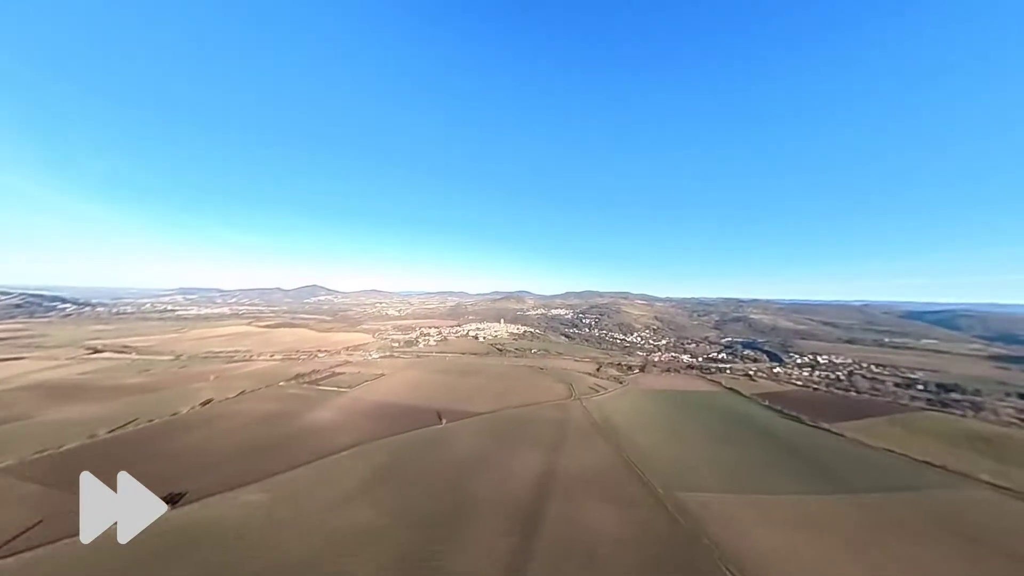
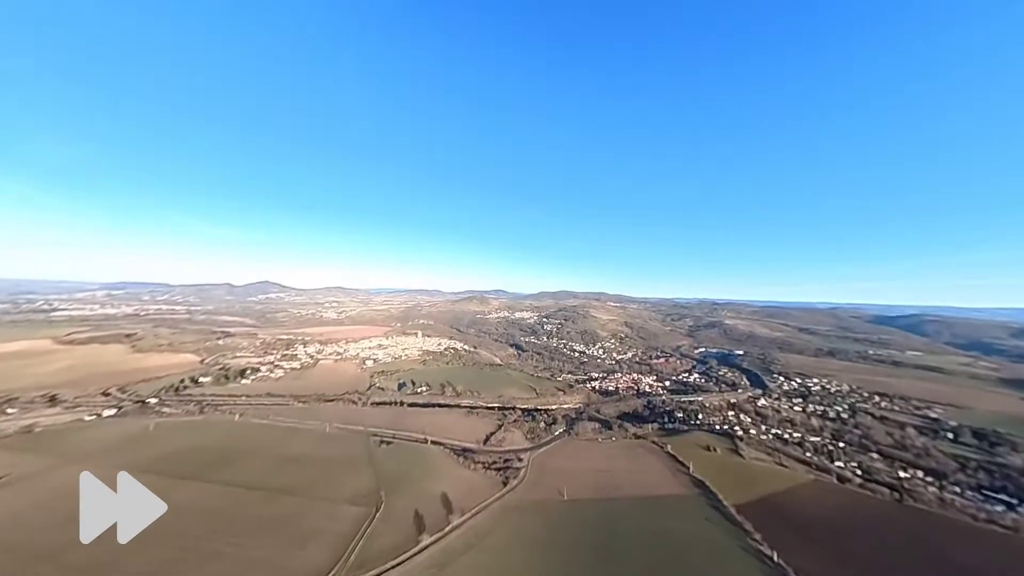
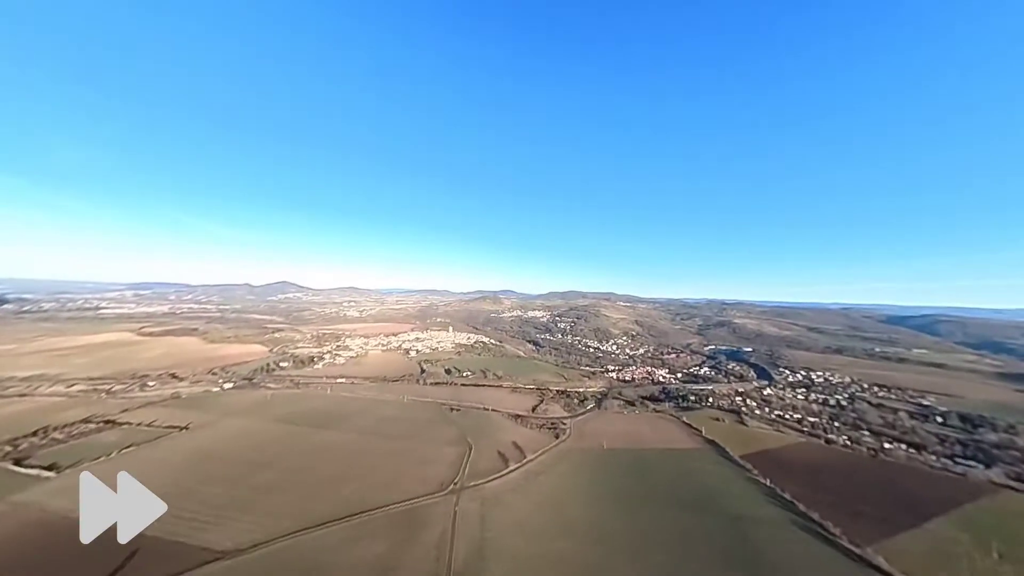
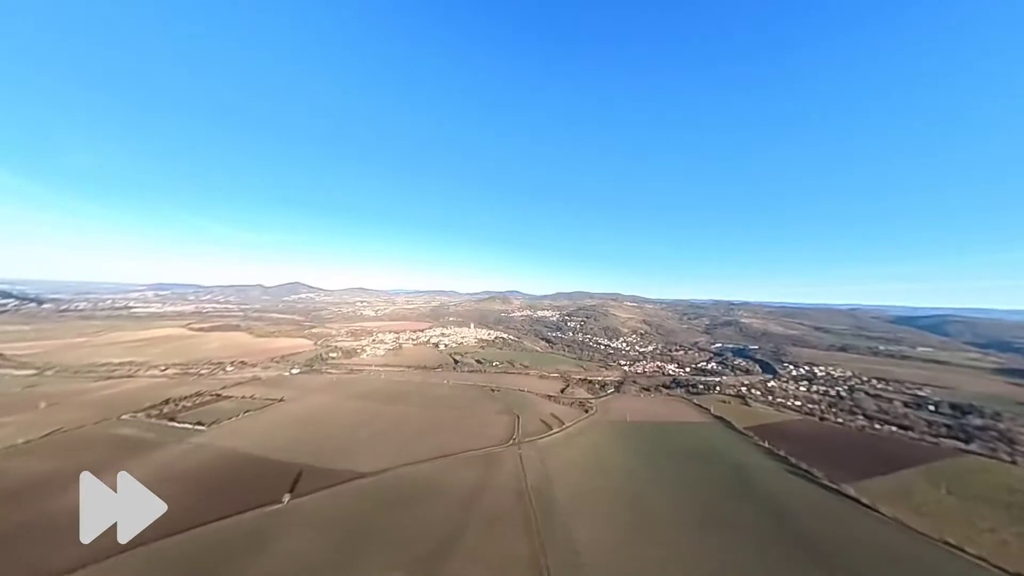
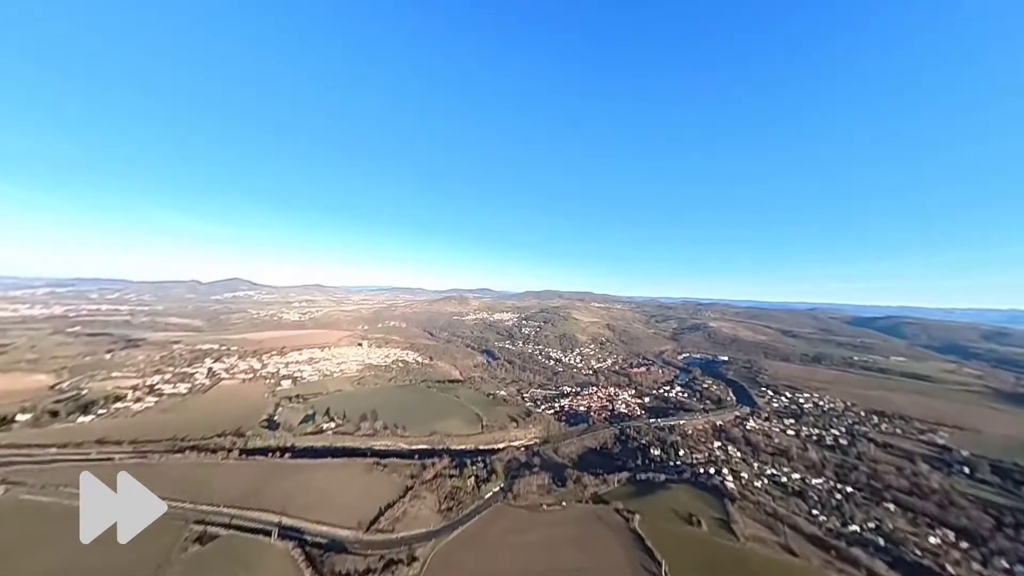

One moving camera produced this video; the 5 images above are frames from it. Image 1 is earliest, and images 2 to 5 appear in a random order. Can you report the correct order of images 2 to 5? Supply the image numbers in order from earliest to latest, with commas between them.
4, 3, 2, 5
